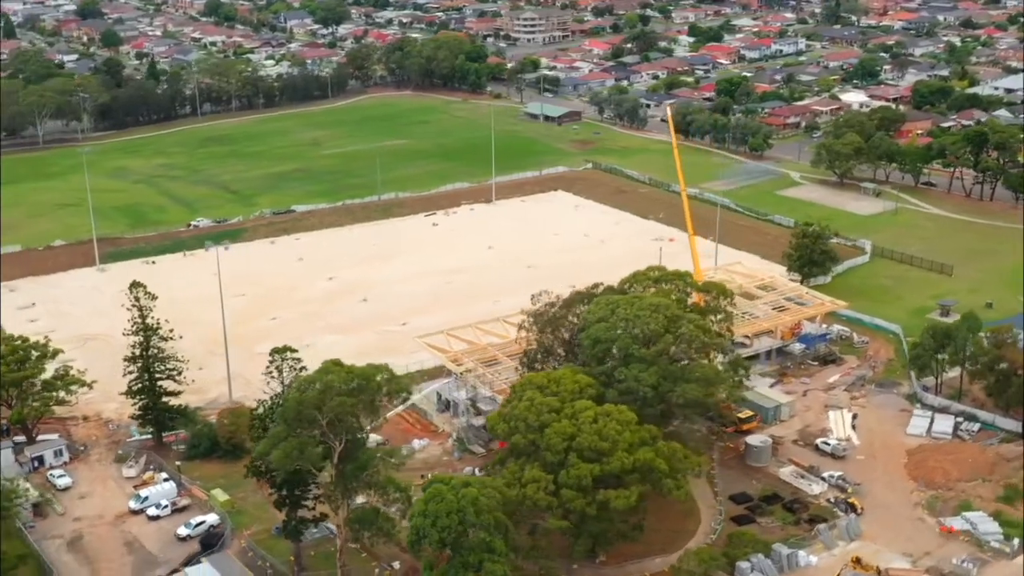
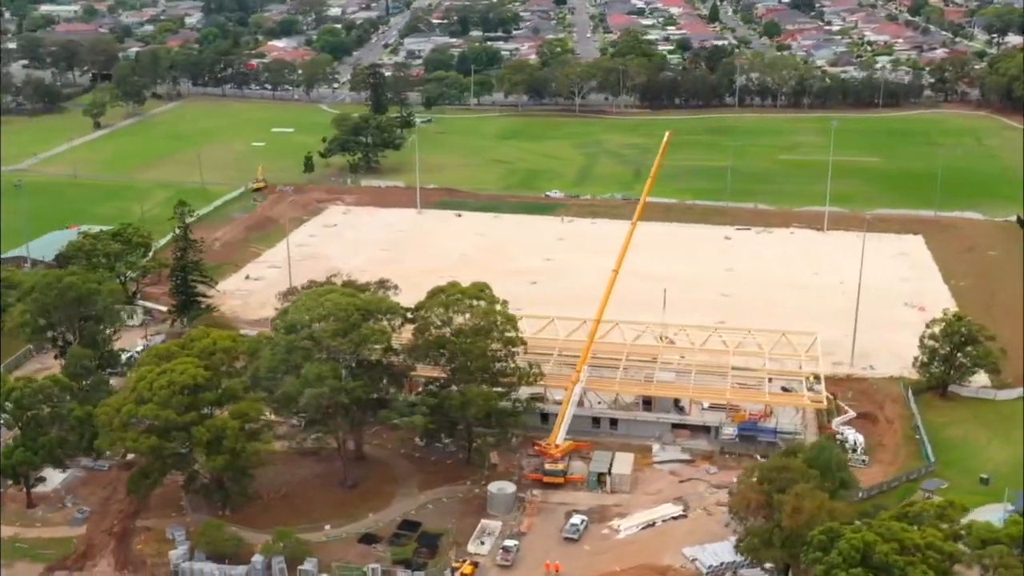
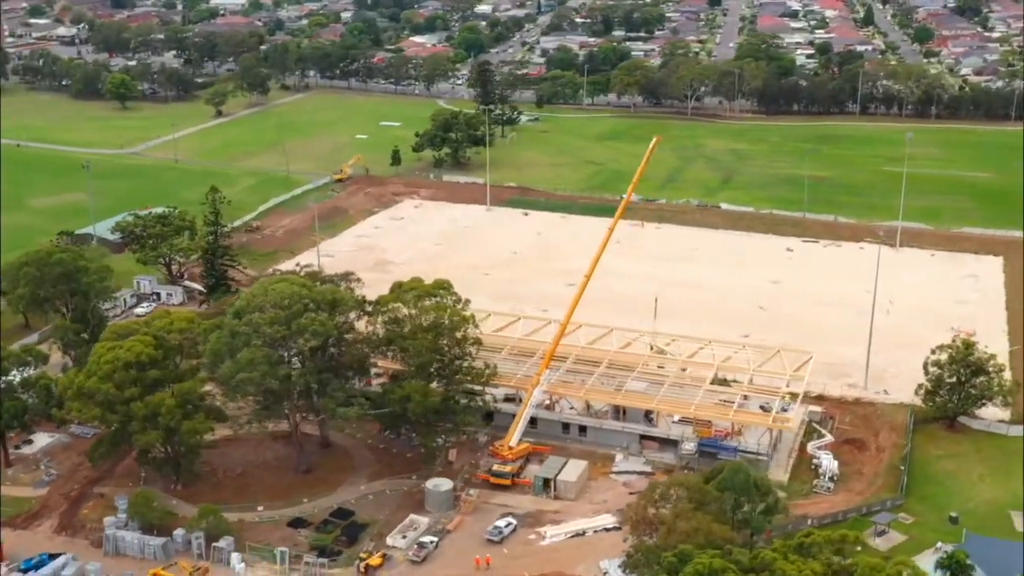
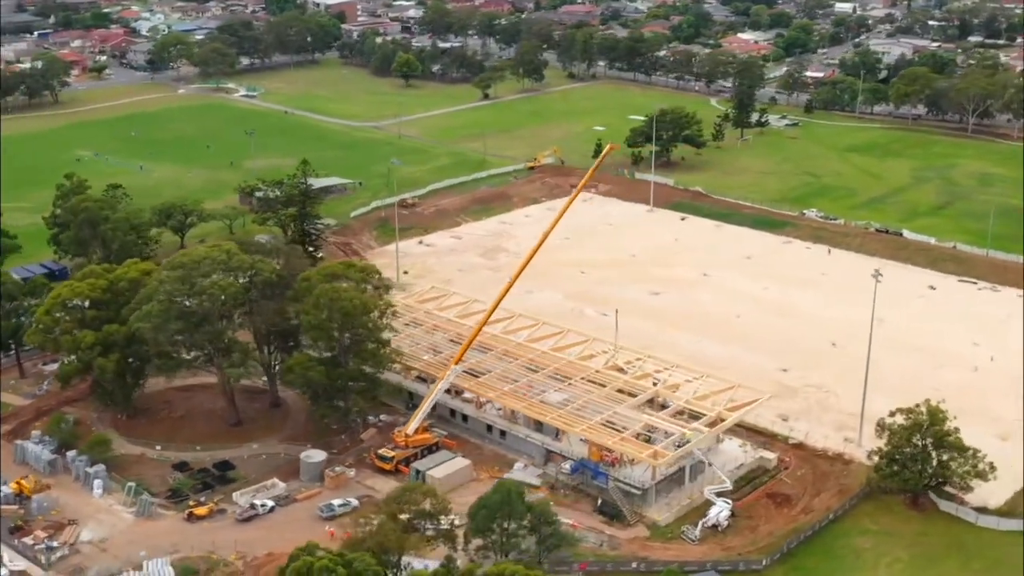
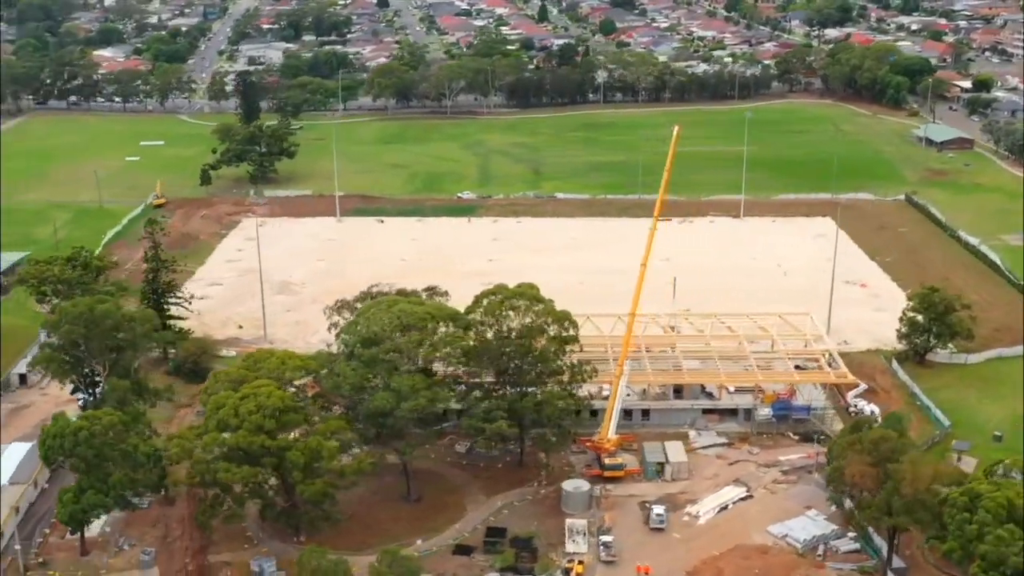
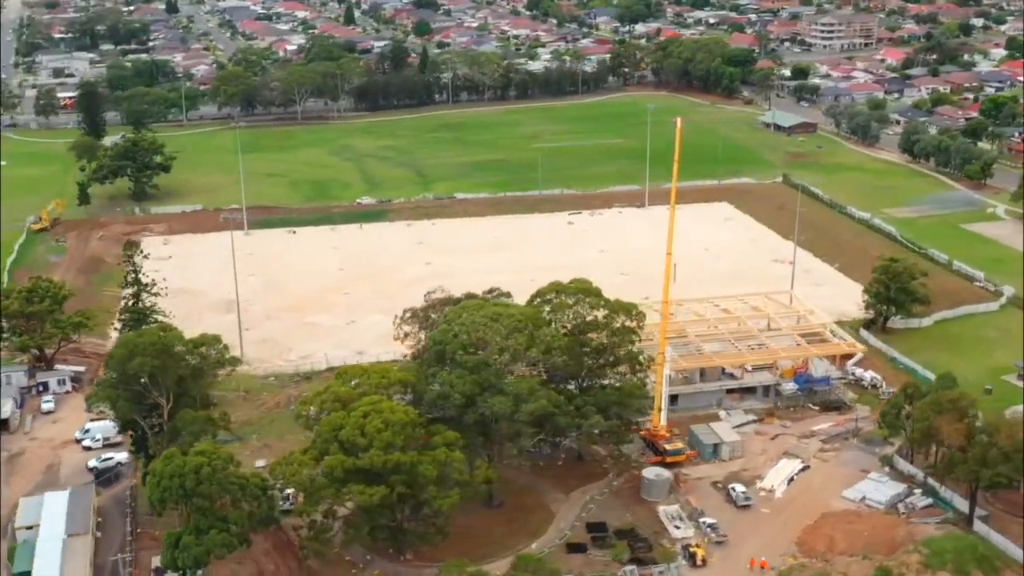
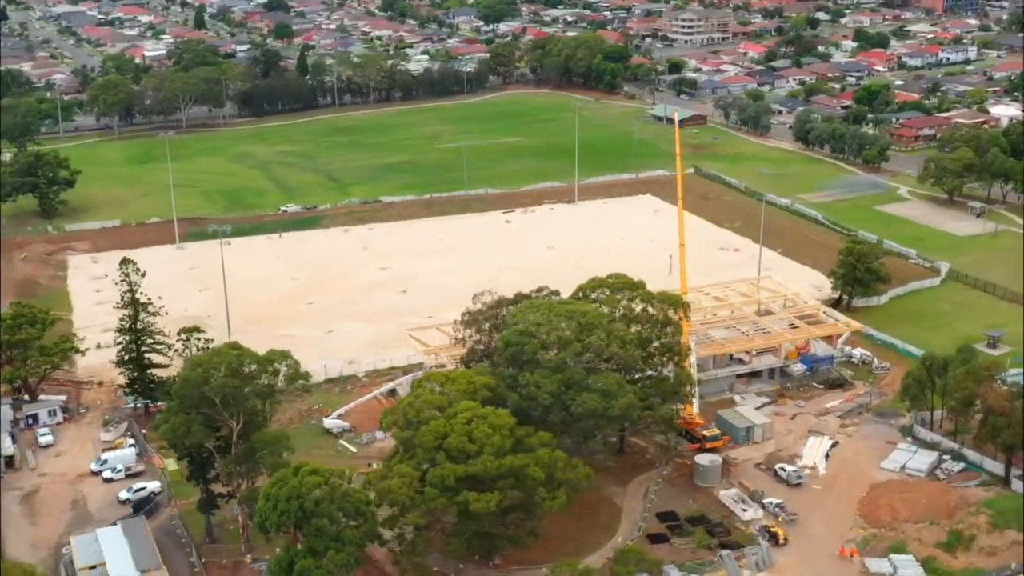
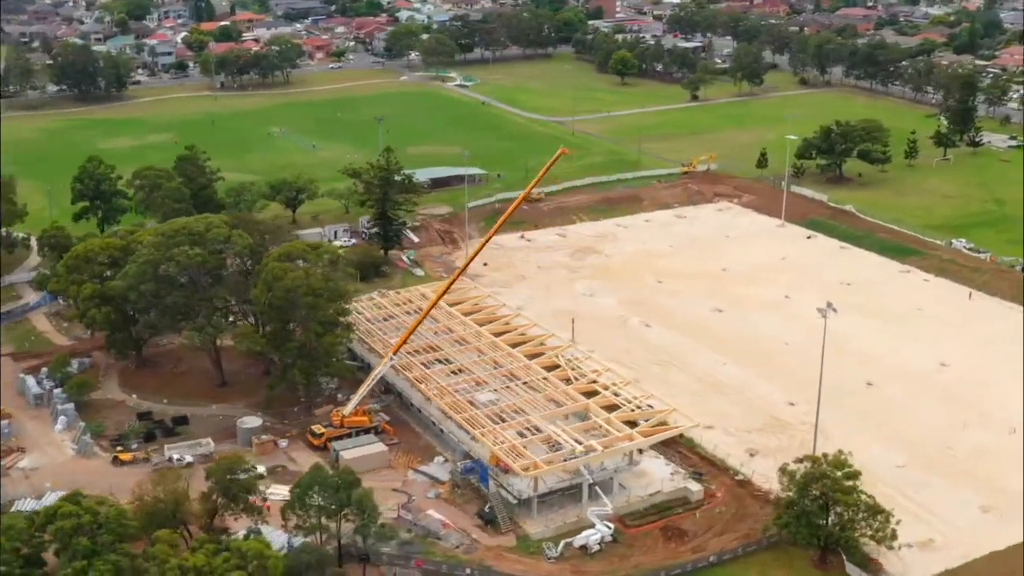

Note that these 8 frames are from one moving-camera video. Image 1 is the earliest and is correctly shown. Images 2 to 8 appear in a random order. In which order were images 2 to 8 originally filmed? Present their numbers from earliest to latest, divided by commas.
7, 6, 5, 2, 3, 4, 8
